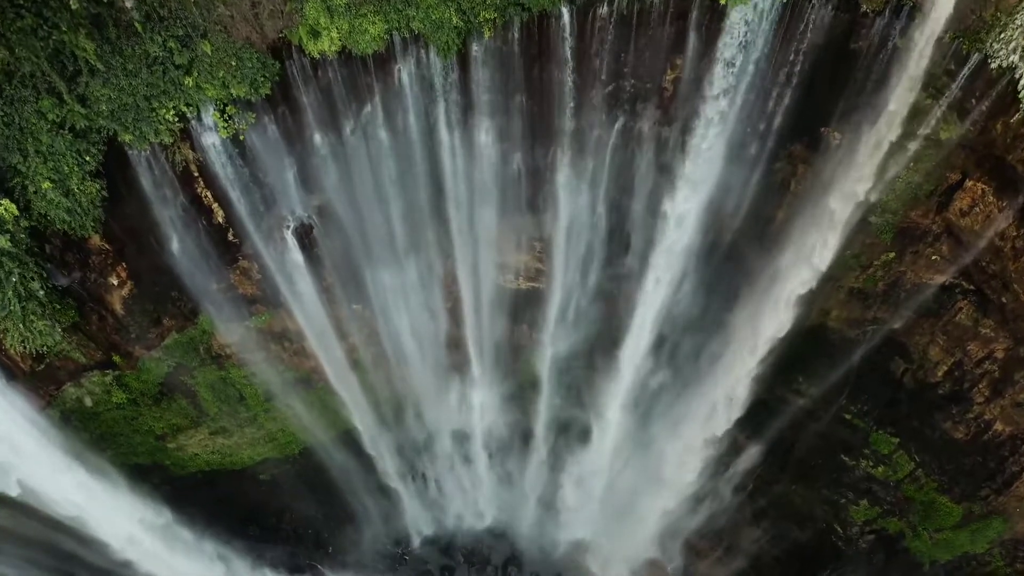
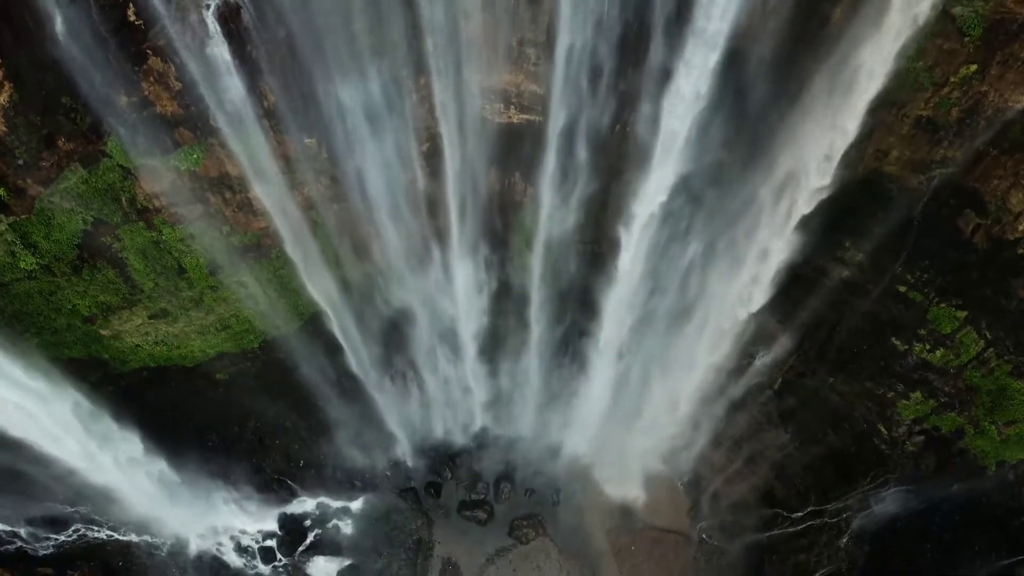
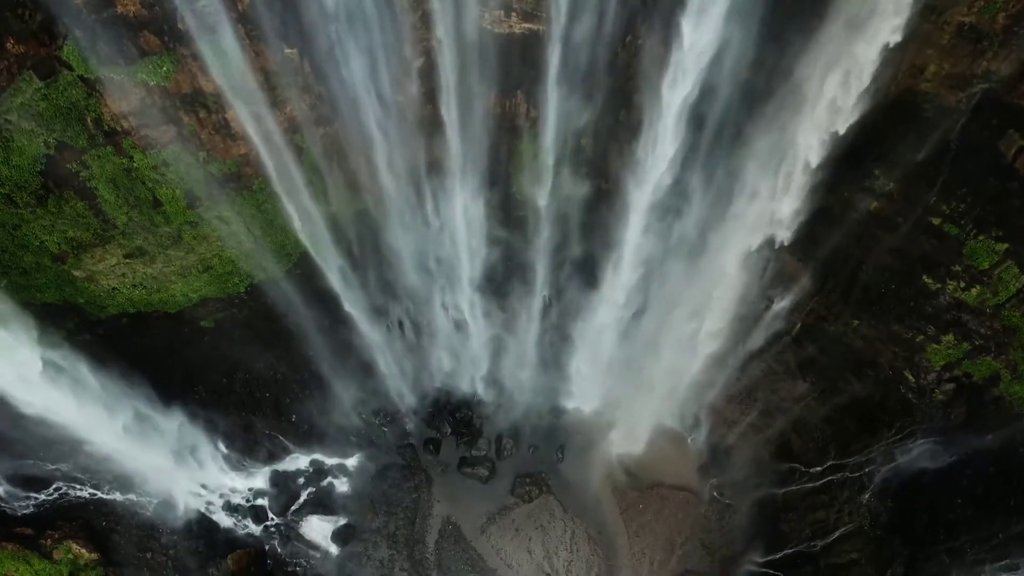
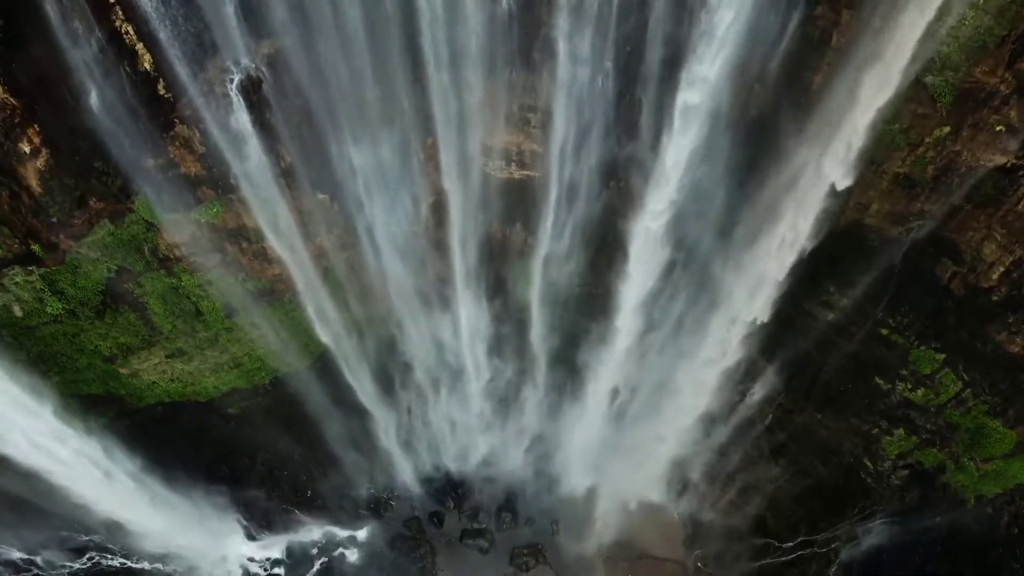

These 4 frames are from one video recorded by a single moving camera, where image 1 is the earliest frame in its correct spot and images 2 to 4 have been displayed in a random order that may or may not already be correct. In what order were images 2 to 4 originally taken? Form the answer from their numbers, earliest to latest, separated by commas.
4, 2, 3
